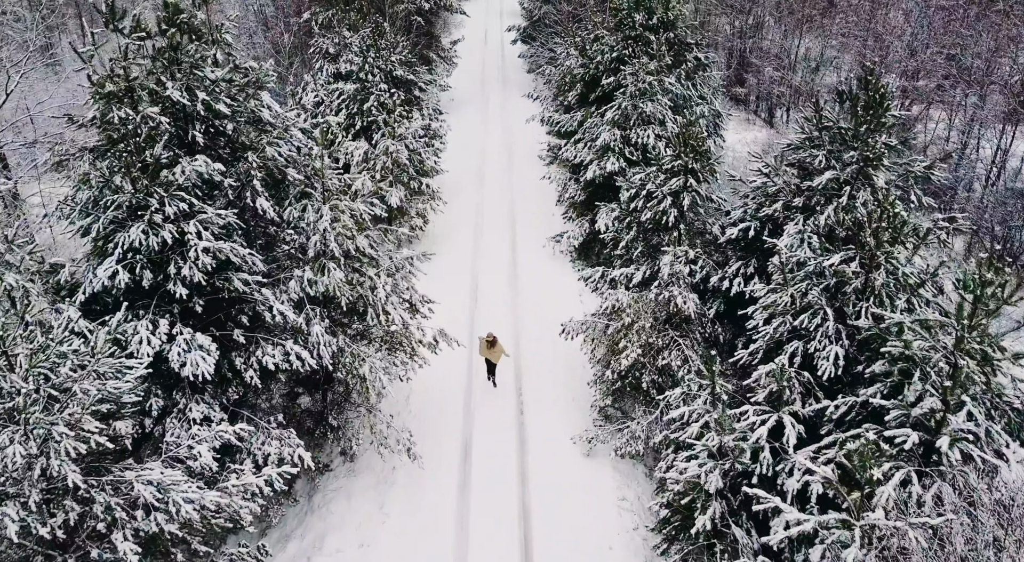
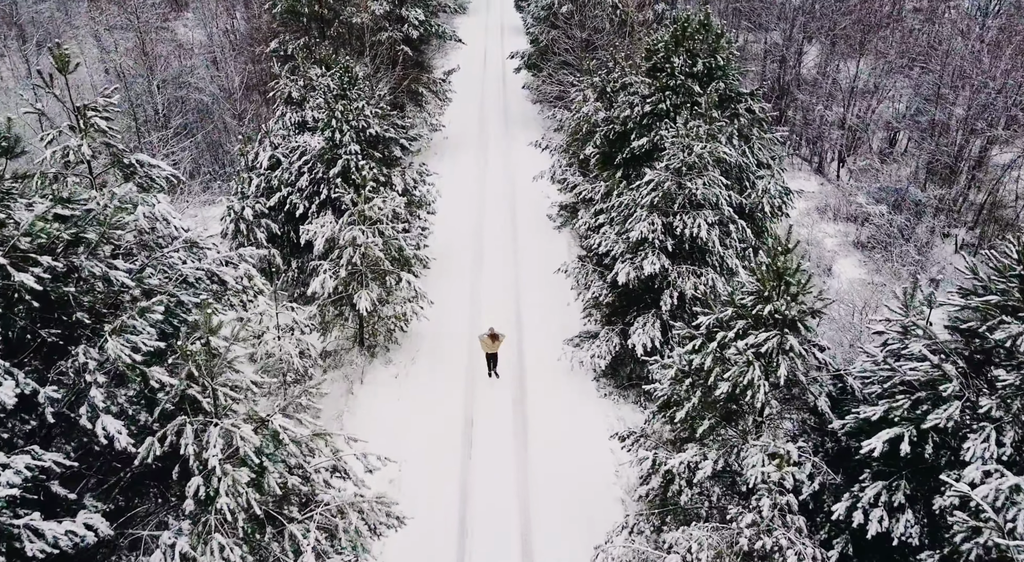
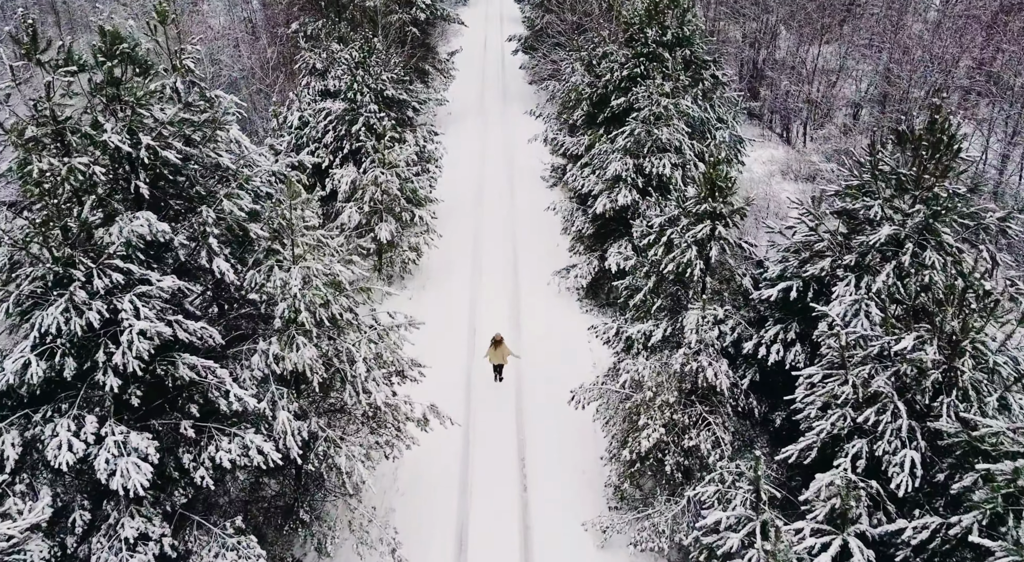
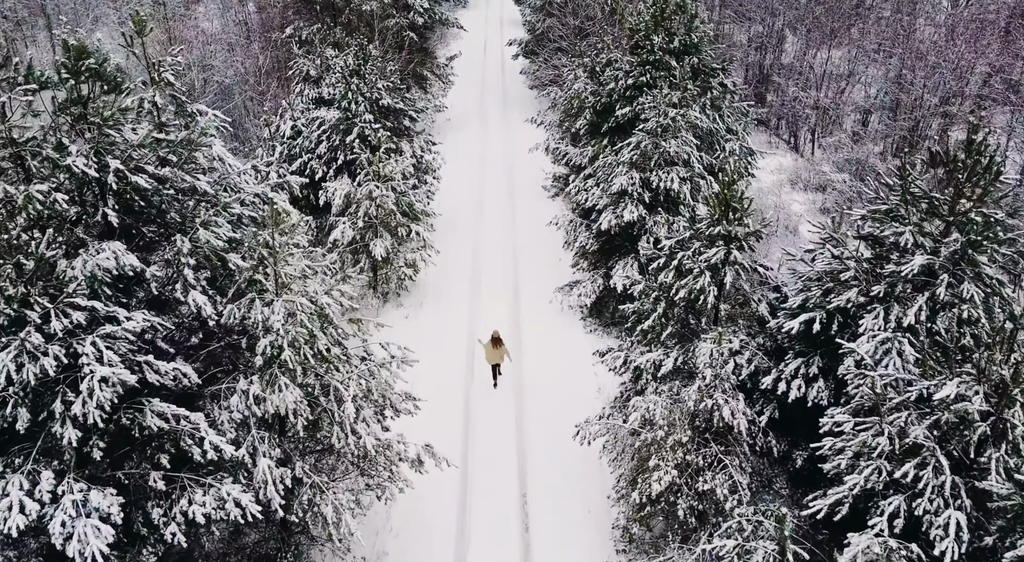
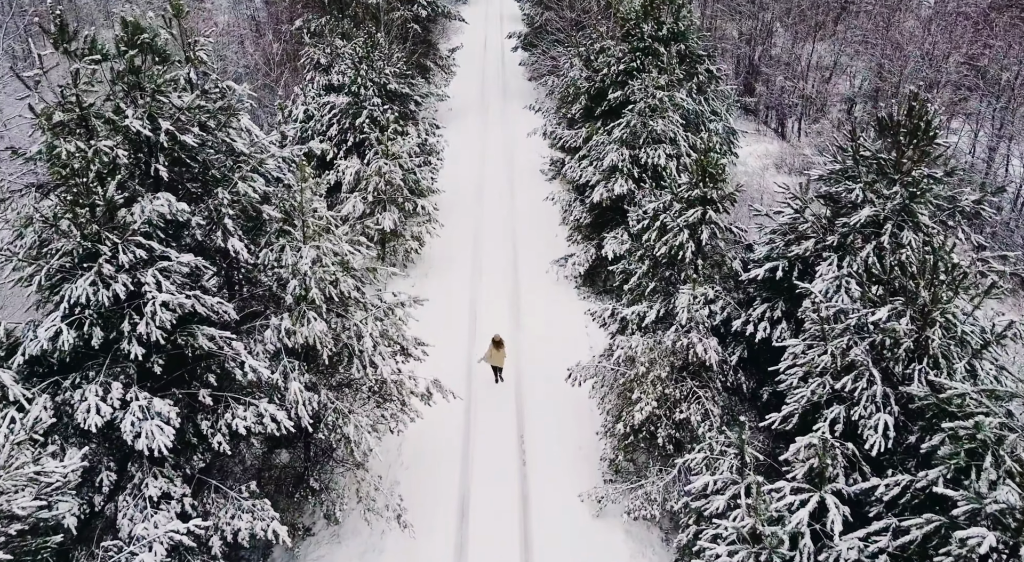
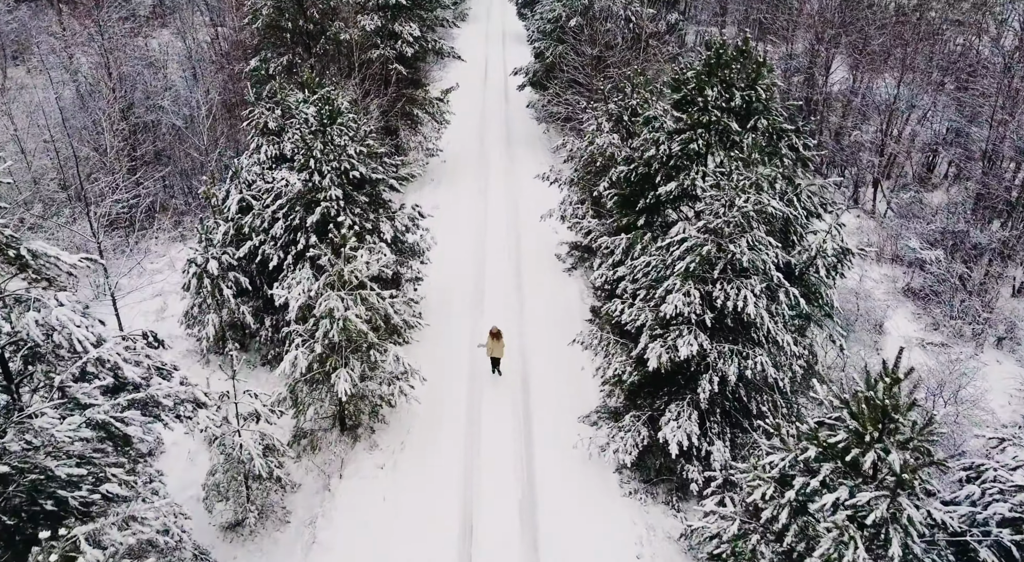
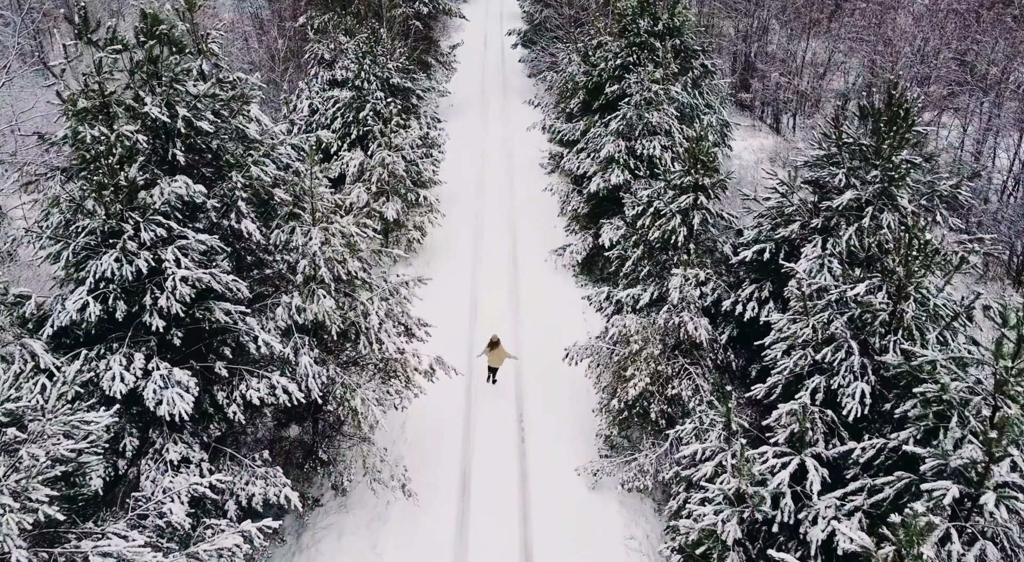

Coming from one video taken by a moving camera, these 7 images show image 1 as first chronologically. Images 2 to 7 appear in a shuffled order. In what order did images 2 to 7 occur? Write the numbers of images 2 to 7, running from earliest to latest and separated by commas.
7, 5, 3, 4, 2, 6
